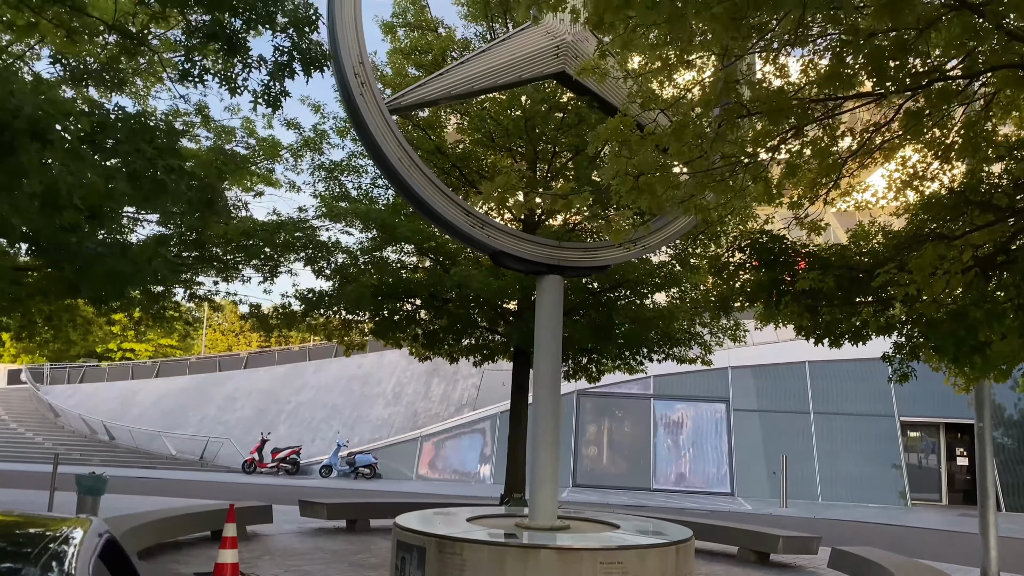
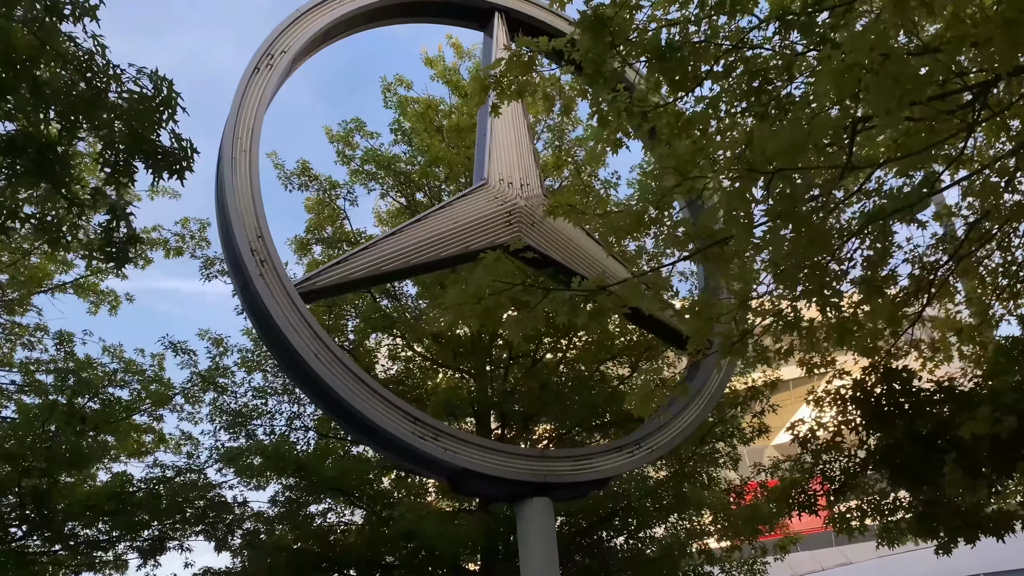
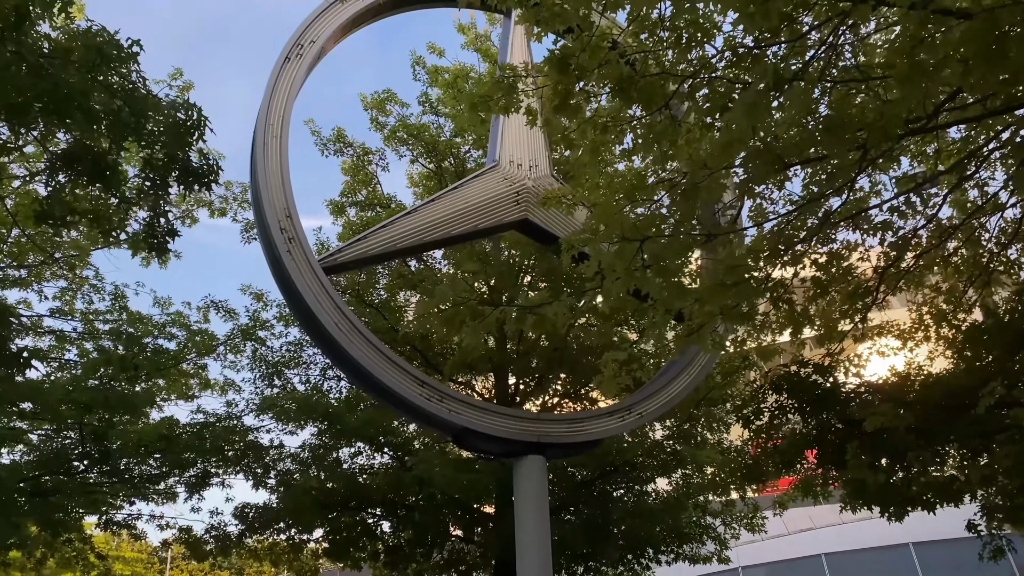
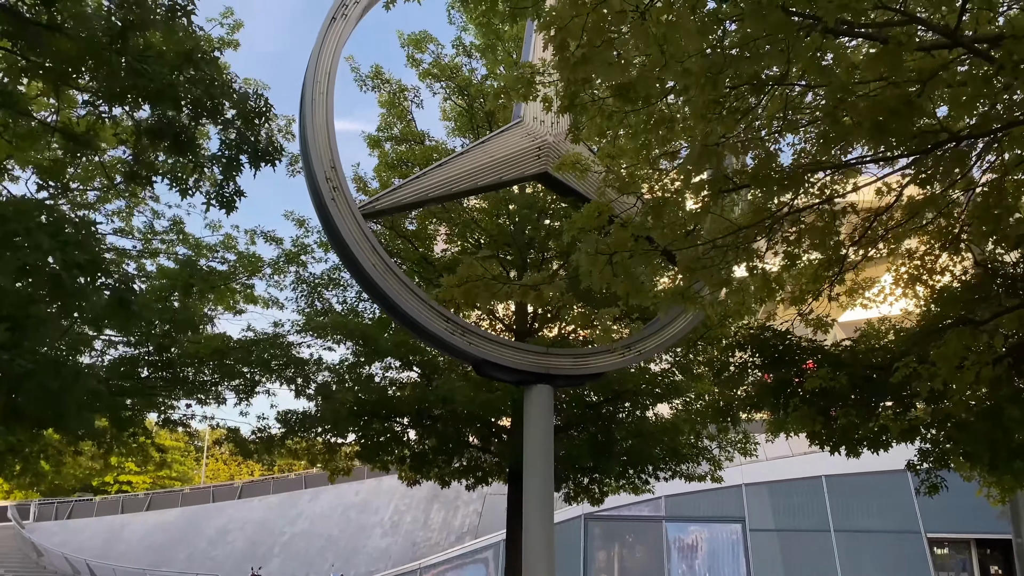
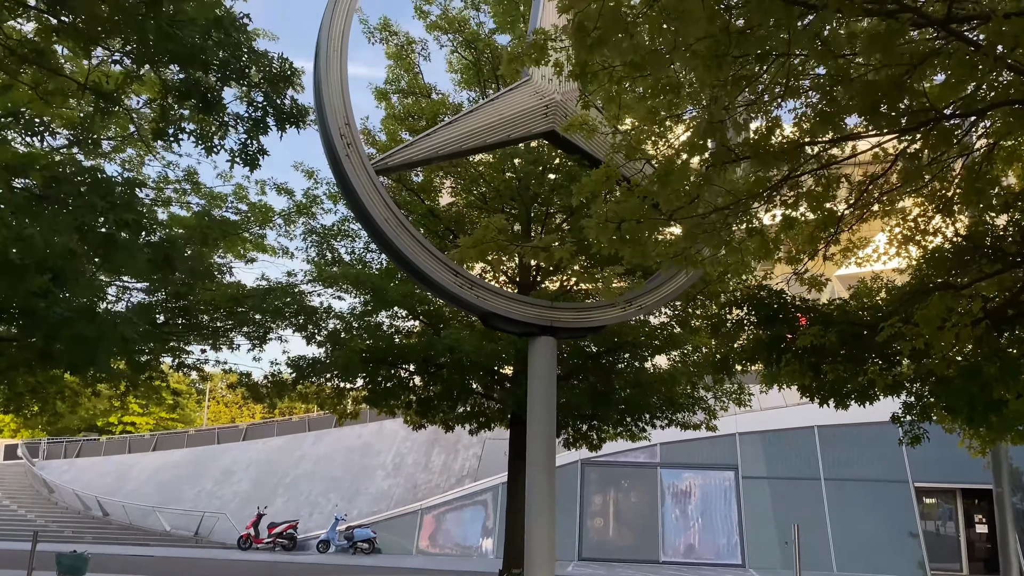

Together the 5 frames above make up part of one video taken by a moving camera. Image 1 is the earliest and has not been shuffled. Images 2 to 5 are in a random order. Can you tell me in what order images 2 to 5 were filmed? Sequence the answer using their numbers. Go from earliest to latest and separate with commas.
5, 4, 3, 2
